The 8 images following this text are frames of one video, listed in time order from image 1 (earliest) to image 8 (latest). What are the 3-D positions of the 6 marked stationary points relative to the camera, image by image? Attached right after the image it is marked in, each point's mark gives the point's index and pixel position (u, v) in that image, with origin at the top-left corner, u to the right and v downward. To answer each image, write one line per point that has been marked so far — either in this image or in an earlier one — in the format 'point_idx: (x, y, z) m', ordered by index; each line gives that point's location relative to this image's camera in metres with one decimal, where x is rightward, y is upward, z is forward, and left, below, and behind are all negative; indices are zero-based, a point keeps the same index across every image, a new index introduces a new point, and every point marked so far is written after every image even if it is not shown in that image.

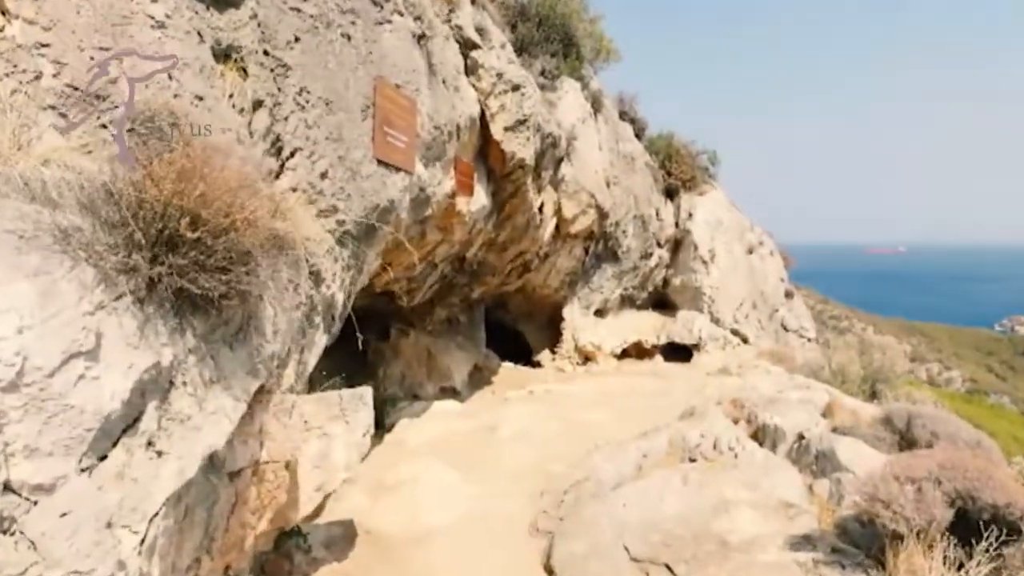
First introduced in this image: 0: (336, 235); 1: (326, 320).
0: (-0.7, +0.2, +3.6) m
1: (-0.7, -0.1, +3.7) m
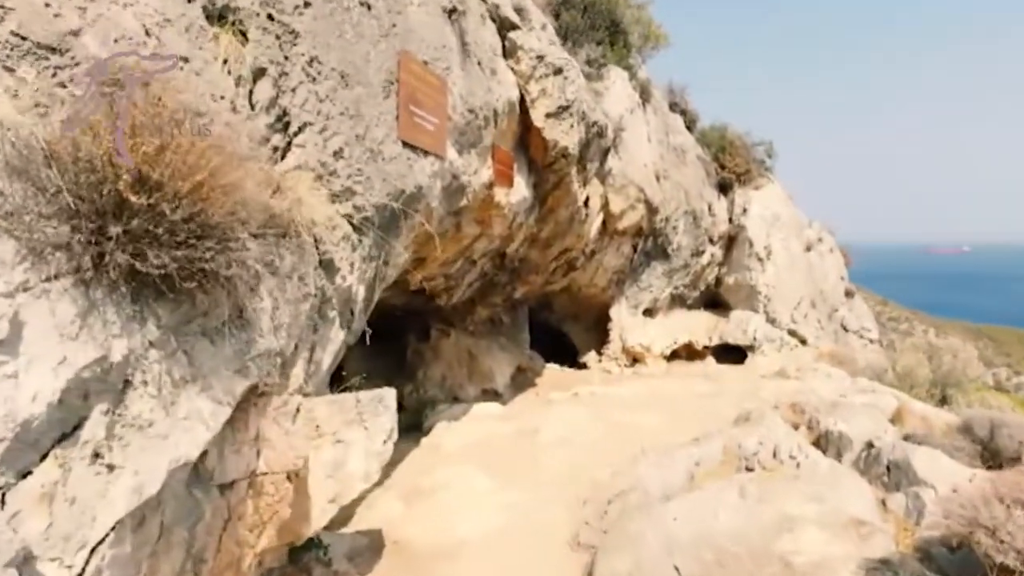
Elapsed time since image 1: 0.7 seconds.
0: (-0.6, +0.2, +3.3) m
1: (-0.6, -0.1, +3.4) m
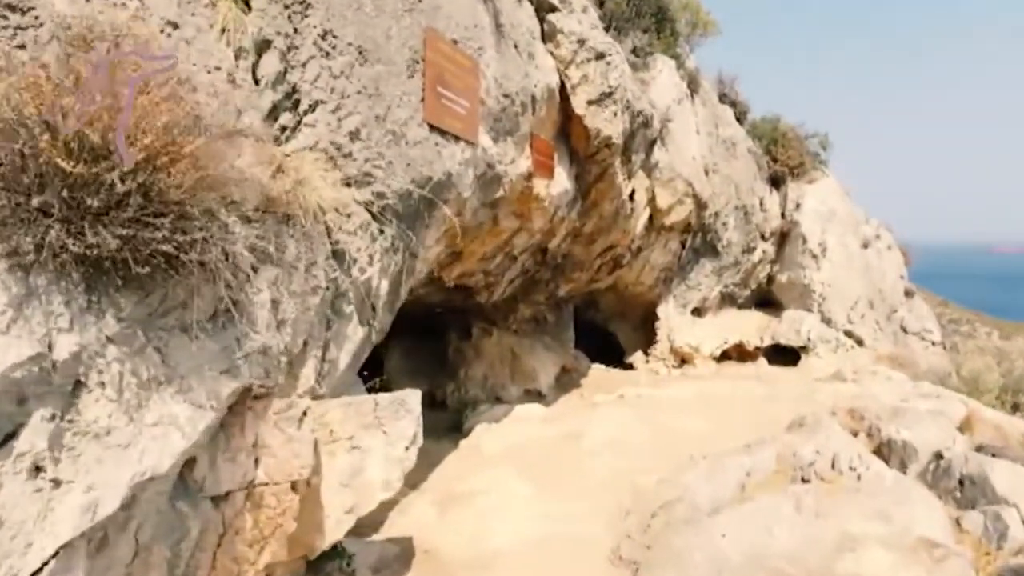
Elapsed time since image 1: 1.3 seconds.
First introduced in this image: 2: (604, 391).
0: (-0.5, +0.3, +3.1) m
1: (-0.5, -0.1, +3.2) m
2: (+0.8, -0.8, +7.7) m
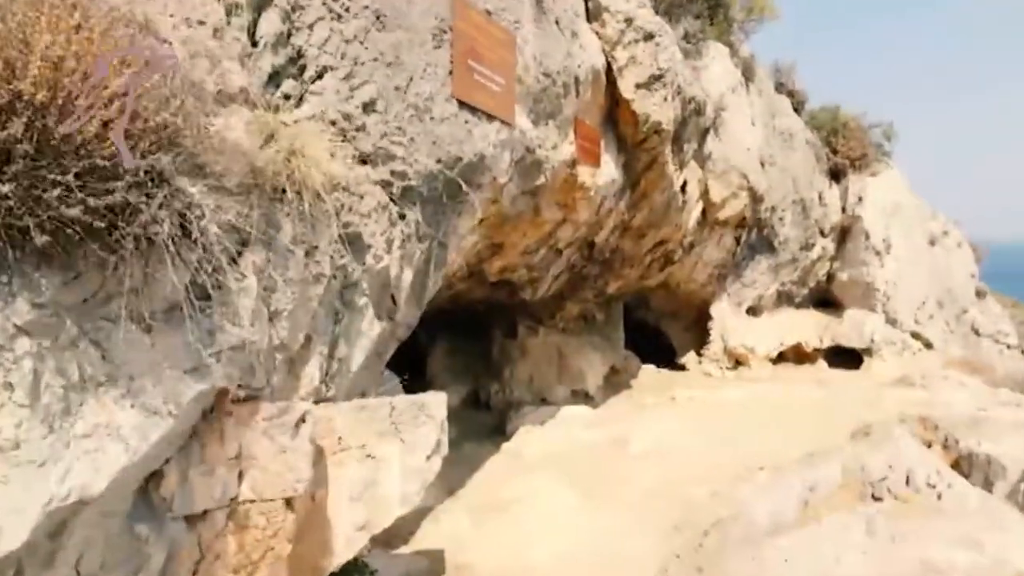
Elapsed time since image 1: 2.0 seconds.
0: (-0.4, +0.3, +2.8) m
1: (-0.4, 0.0, +2.9) m
2: (+1.1, -0.8, +7.3) m
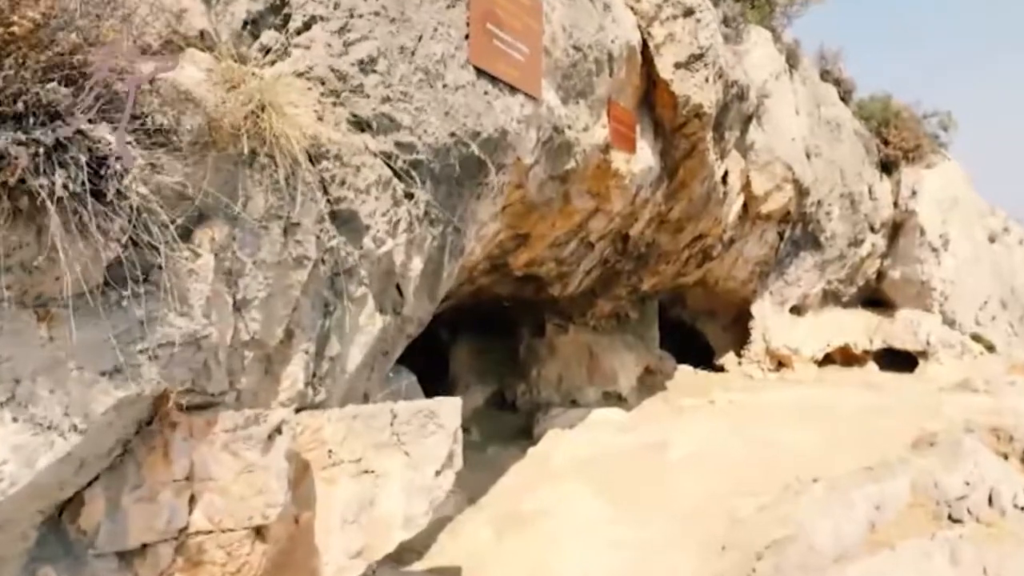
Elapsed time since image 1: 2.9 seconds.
0: (-0.3, +0.3, +2.4) m
1: (-0.3, 0.0, +2.5) m
2: (+1.3, -0.8, +6.9) m
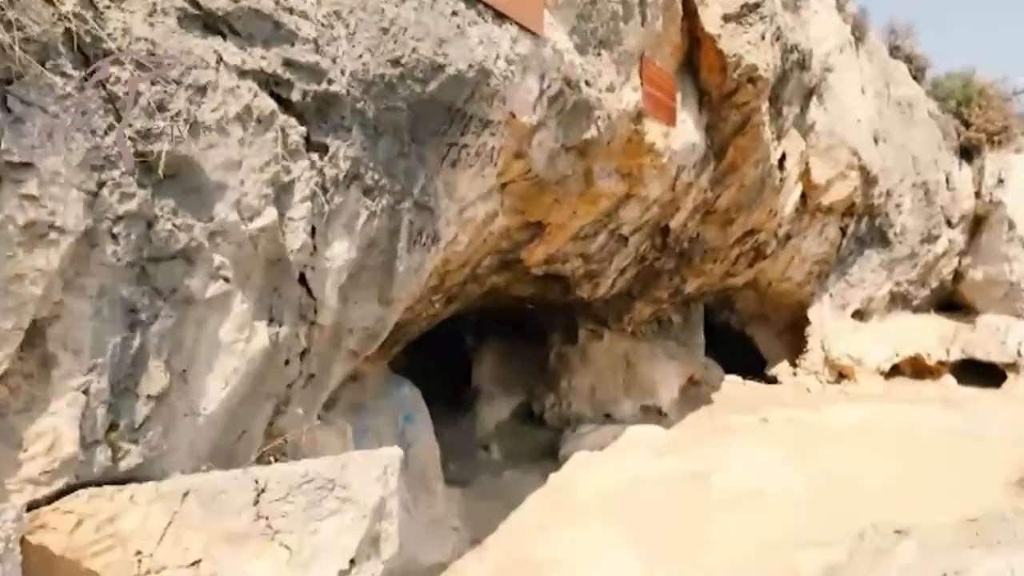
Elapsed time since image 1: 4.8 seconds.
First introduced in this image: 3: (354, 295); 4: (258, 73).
0: (-0.4, +0.3, +1.6) m
1: (-0.4, 0.0, +1.7) m
2: (+1.5, -0.8, +6.0) m
3: (-0.3, 0.0, +2.2) m
4: (-0.4, +0.4, +1.5) m
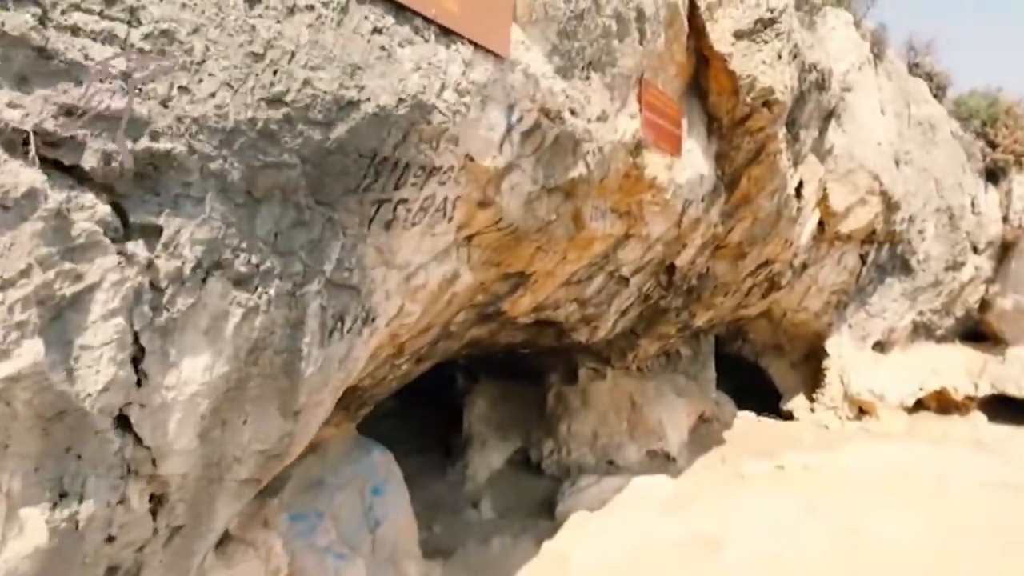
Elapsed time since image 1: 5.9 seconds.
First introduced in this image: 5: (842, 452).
0: (-0.5, +0.1, +1.0) m
1: (-0.5, -0.2, +1.1) m
2: (+1.4, -1.0, +5.4) m
3: (-0.4, -0.2, +1.6) m
4: (-0.5, +0.2, +1.0) m
5: (+1.9, -1.0, +5.3) m
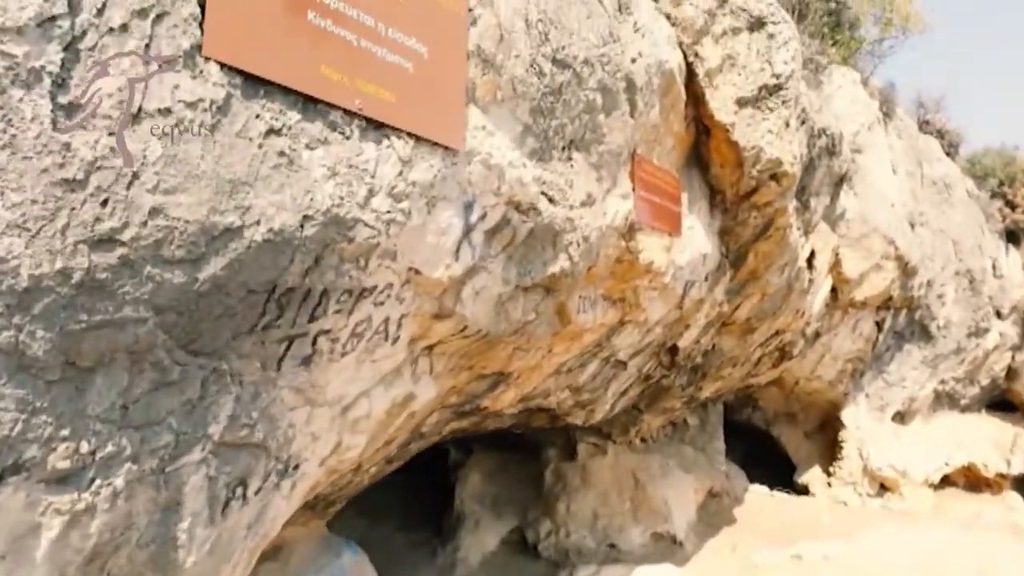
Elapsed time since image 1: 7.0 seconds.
0: (-0.6, -0.1, +0.7) m
1: (-0.6, -0.4, +0.8) m
2: (+1.4, -1.5, +5.0) m
3: (-0.5, -0.4, +1.3) m
4: (-0.6, 0.0, +0.7) m
5: (+1.8, -1.4, +4.9) m
